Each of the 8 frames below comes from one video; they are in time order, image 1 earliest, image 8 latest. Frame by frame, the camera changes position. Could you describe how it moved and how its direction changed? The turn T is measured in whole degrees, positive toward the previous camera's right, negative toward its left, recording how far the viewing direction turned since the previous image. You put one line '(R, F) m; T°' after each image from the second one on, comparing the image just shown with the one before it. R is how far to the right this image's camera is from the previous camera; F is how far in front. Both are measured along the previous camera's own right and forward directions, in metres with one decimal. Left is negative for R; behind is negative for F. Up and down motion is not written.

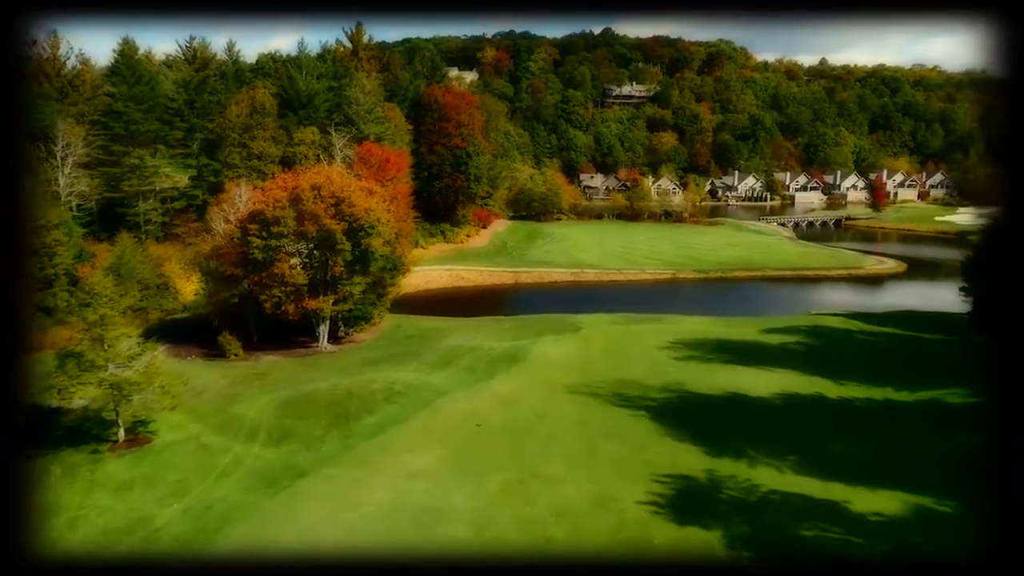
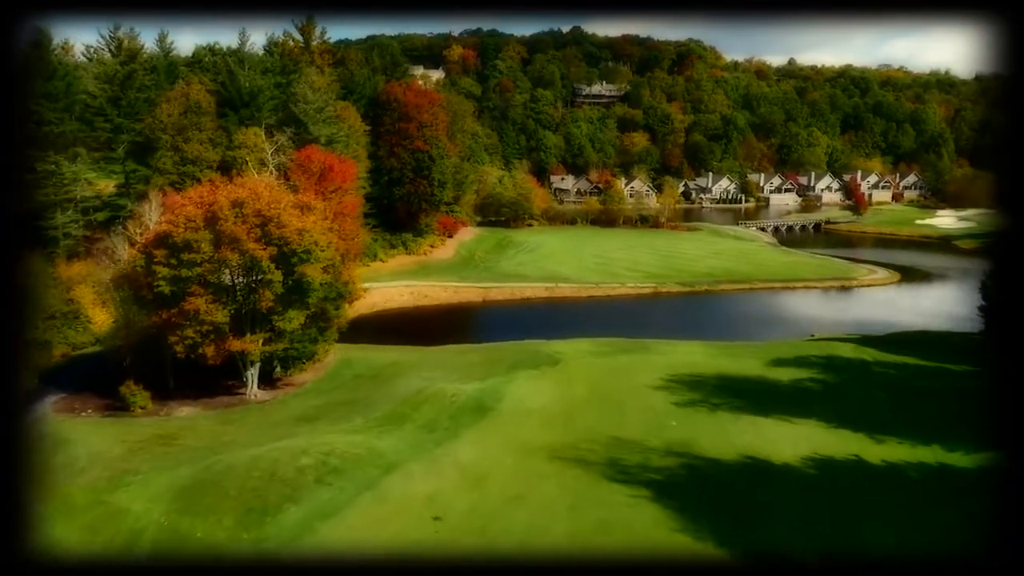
(0.0, +2.5) m; +2°
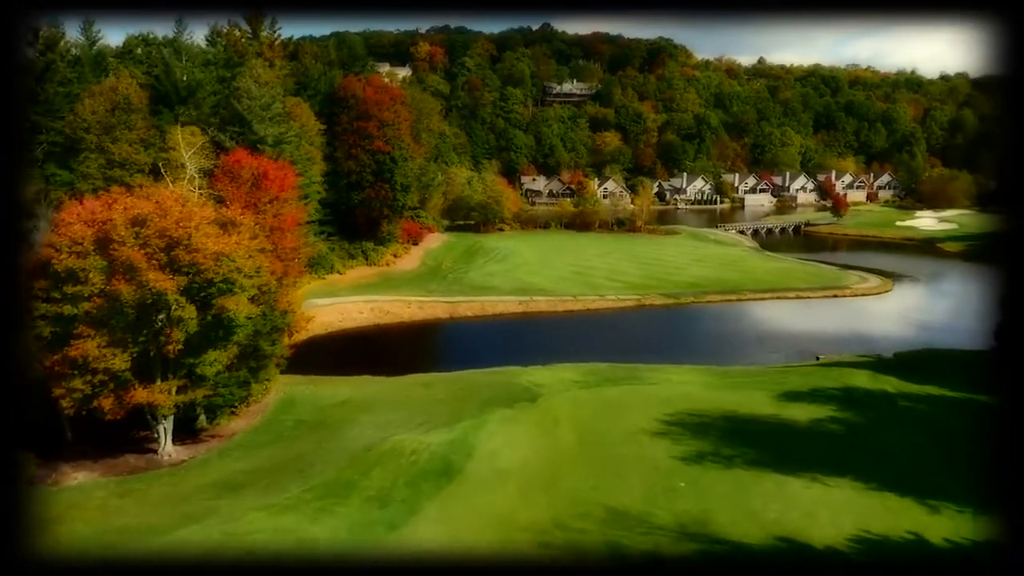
(0.0, +2.2) m; +2°
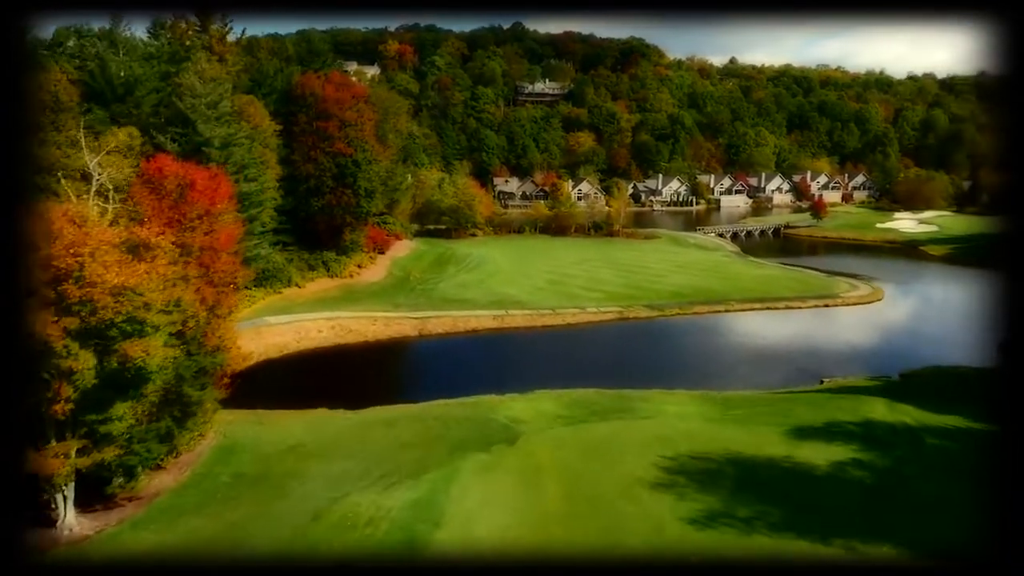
(0.0, +1.7) m; +2°
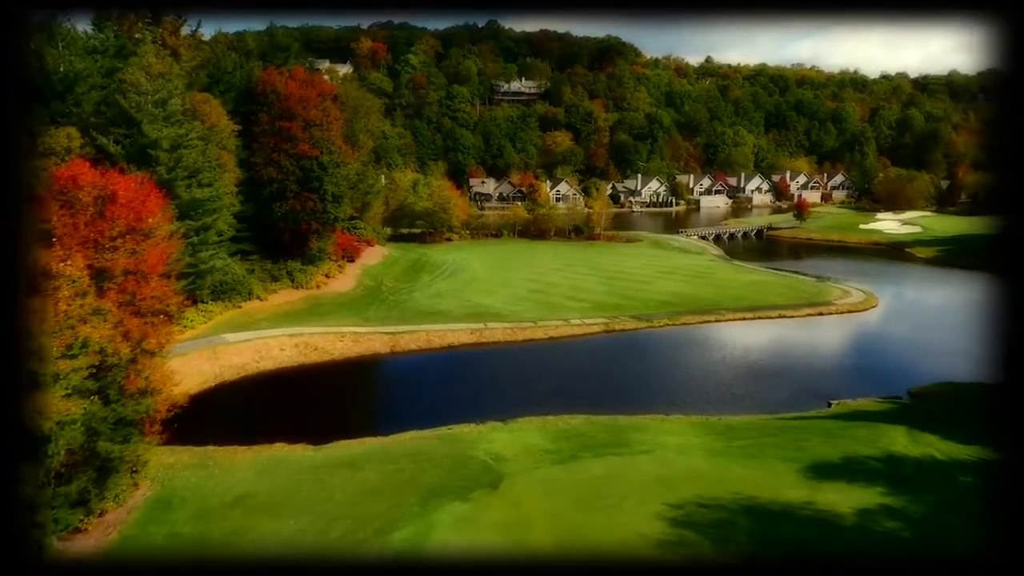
(-0.1, +1.5) m; +2°
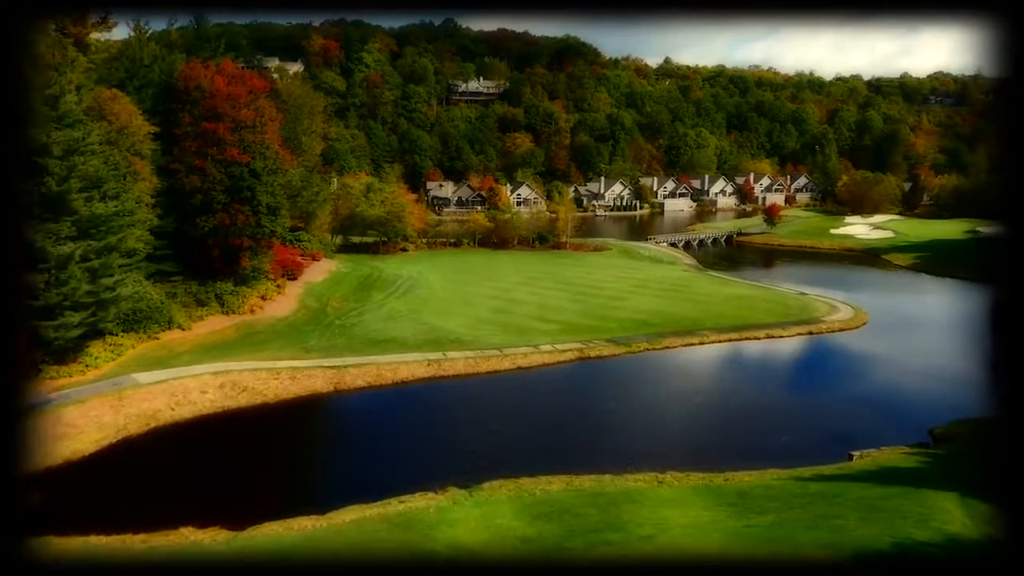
(-0.1, +2.5) m; +3°
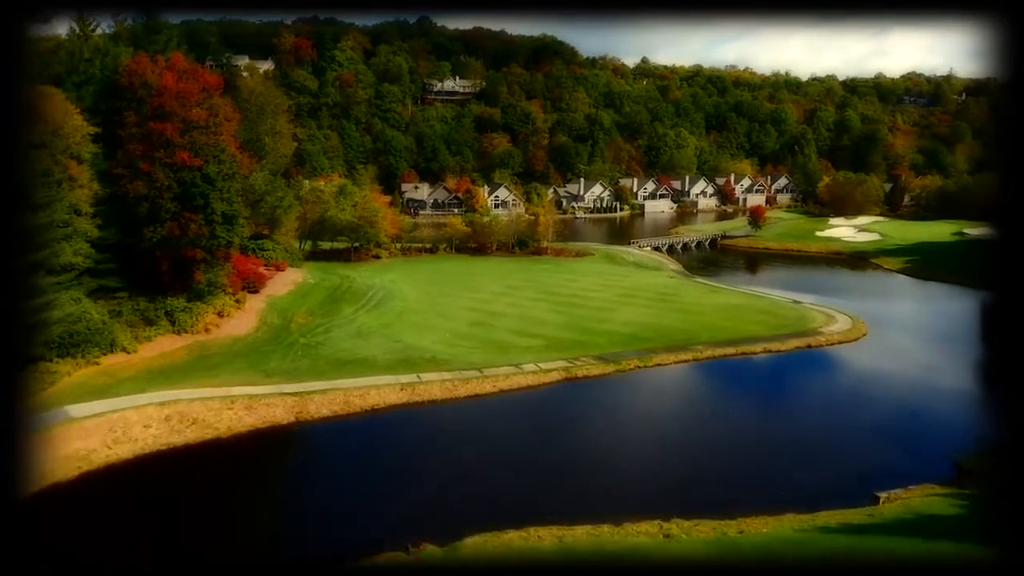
(-0.1, +1.5) m; +2°
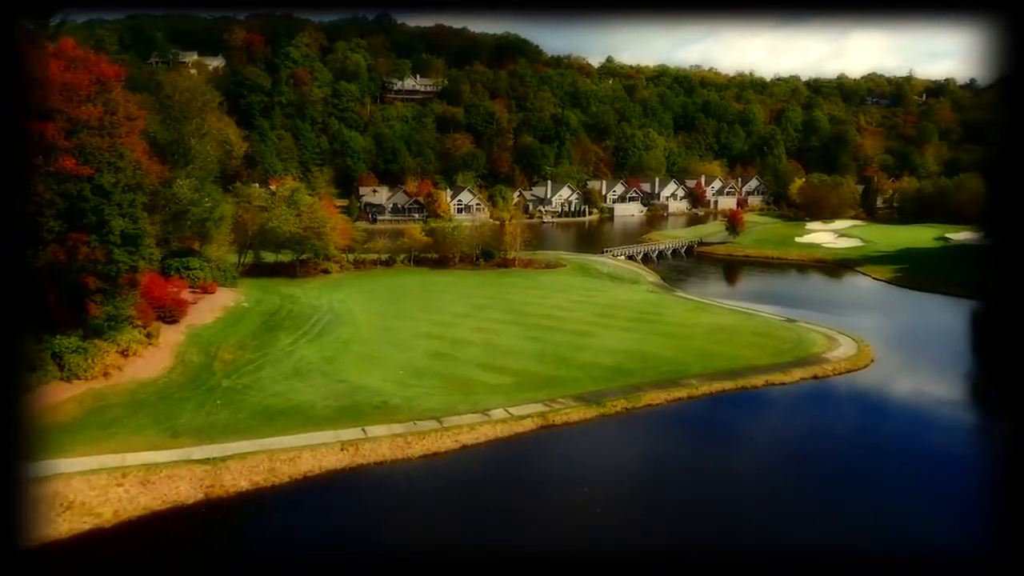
(0.0, +2.8) m; +3°
